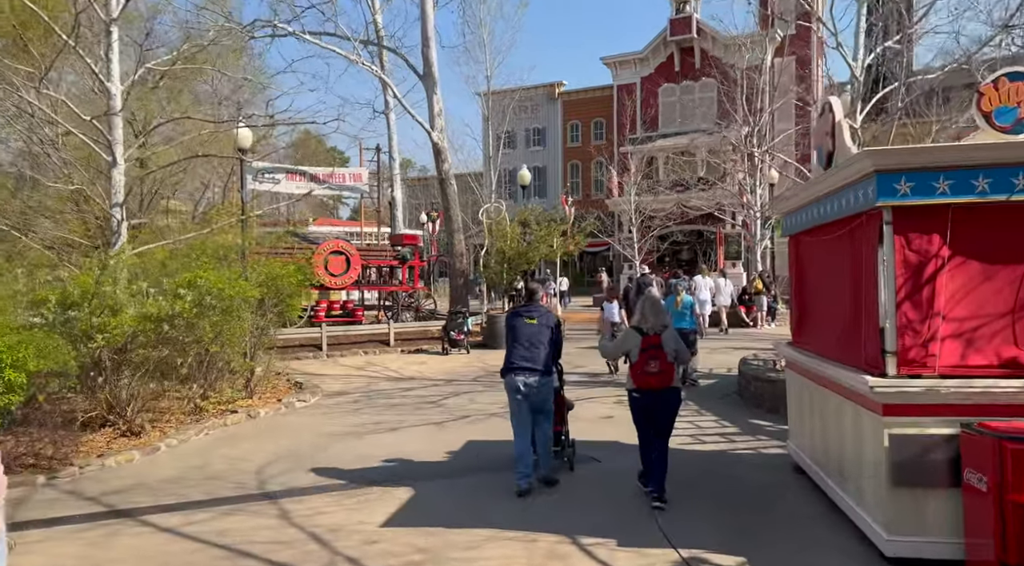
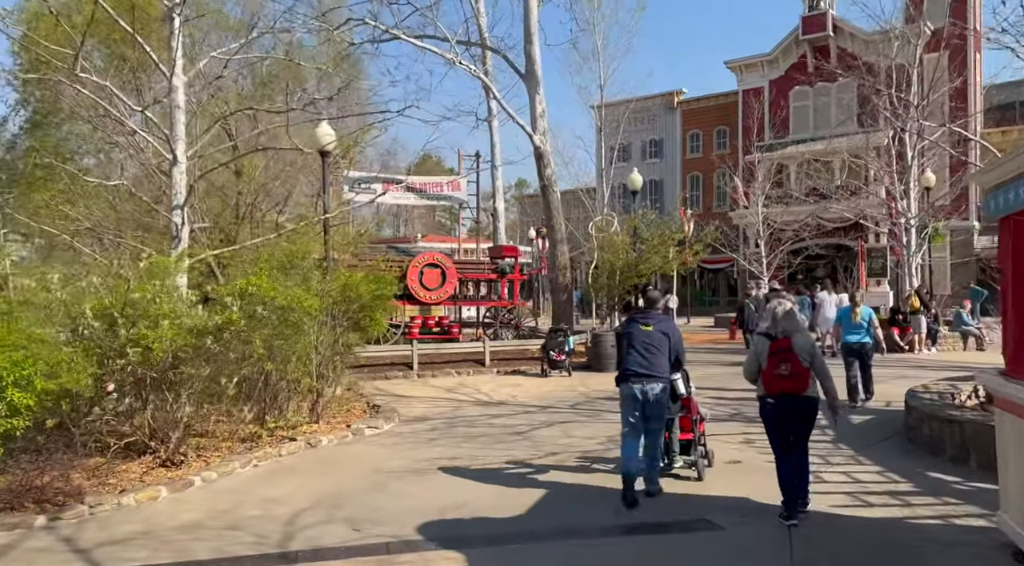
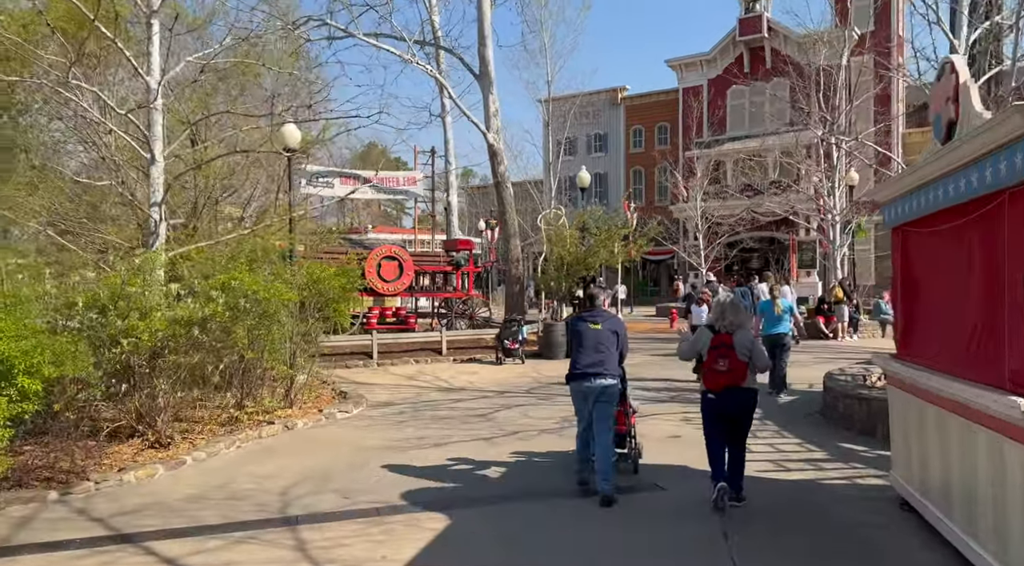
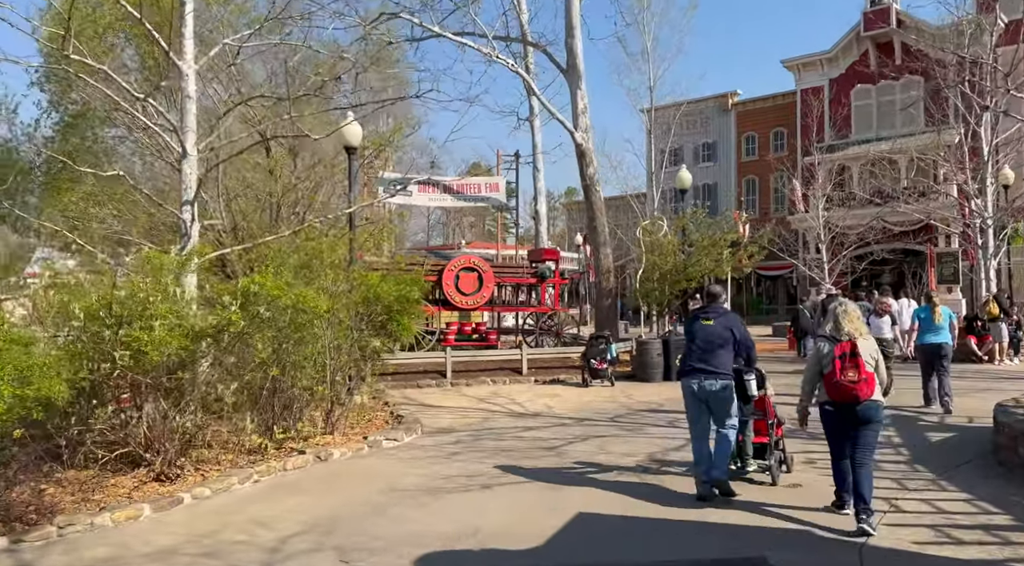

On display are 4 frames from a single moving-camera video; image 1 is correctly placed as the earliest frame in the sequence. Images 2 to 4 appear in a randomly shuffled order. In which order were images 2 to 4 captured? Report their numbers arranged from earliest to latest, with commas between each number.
3, 2, 4
